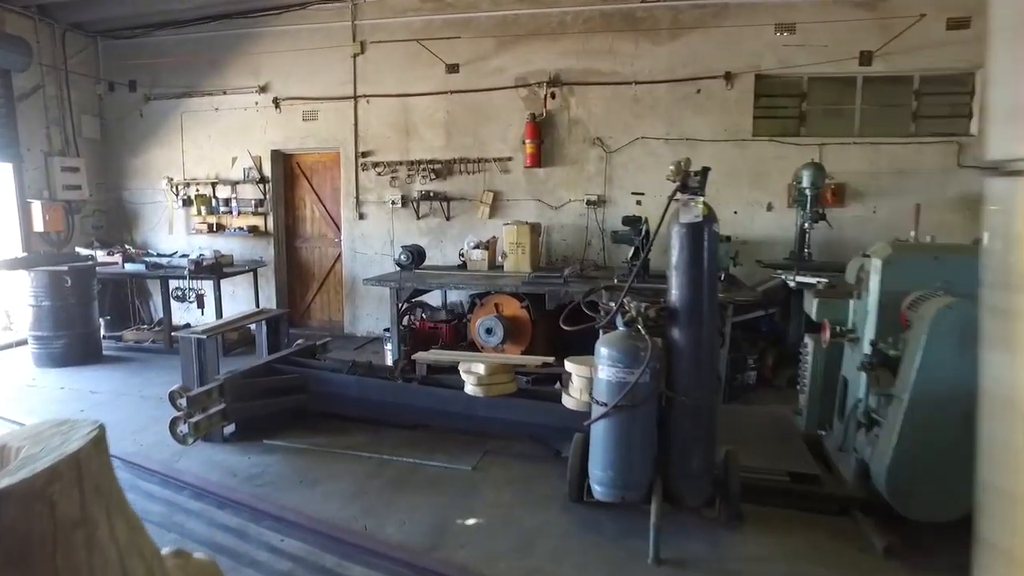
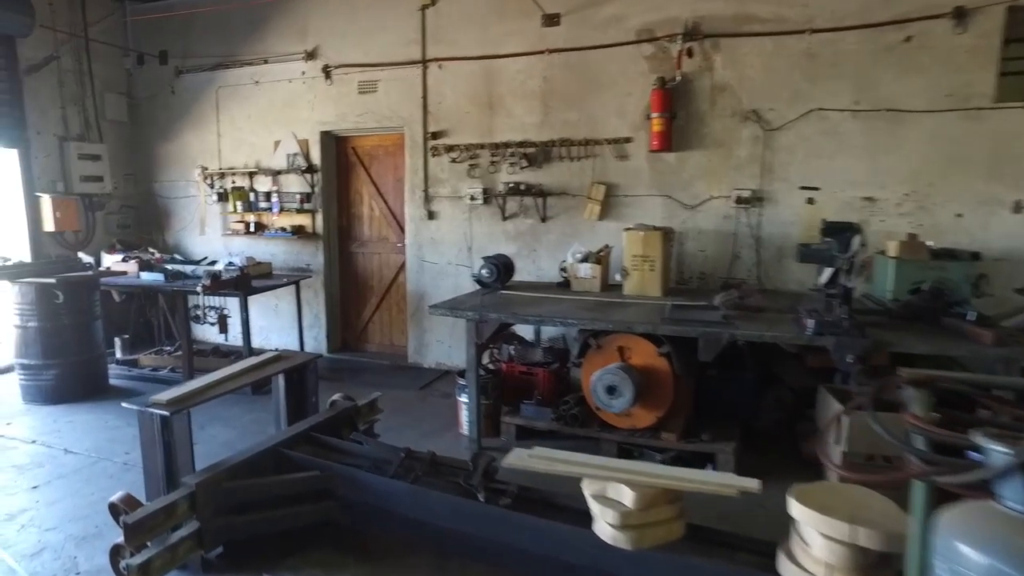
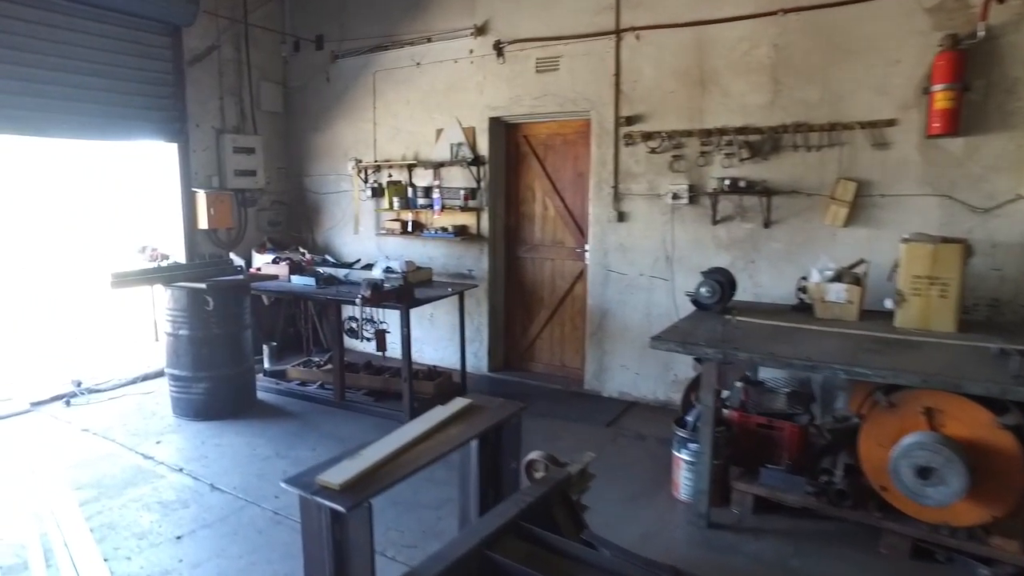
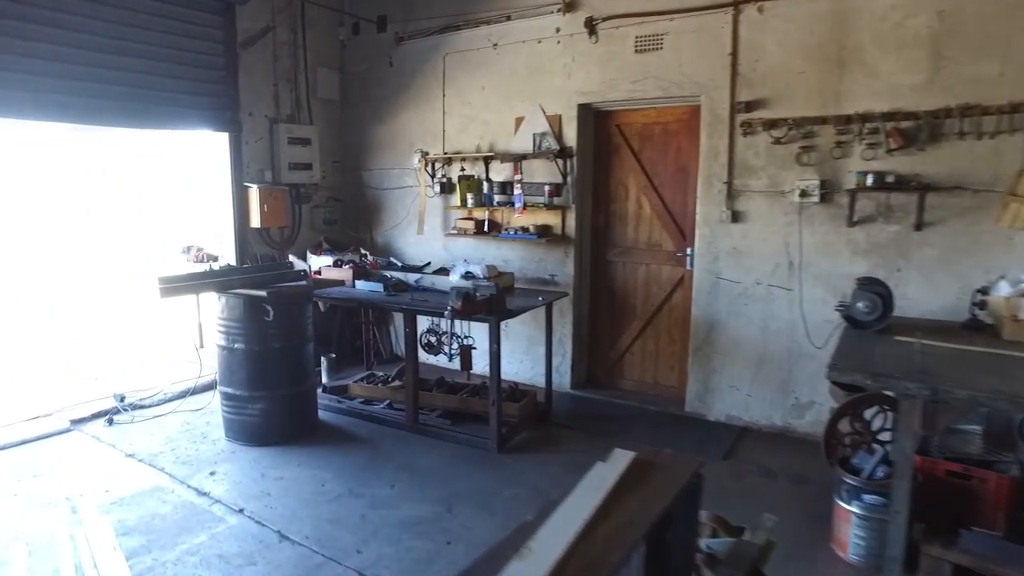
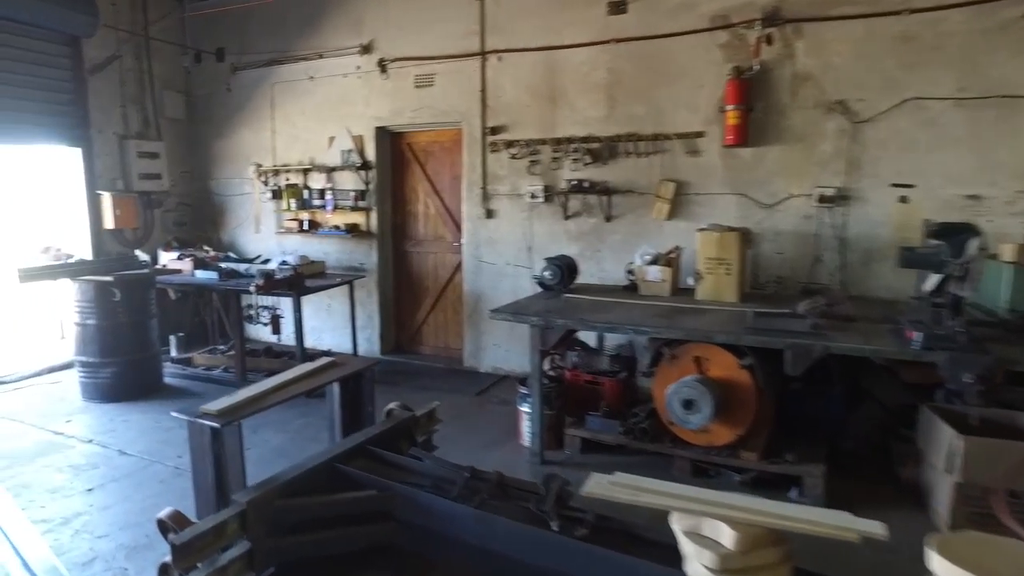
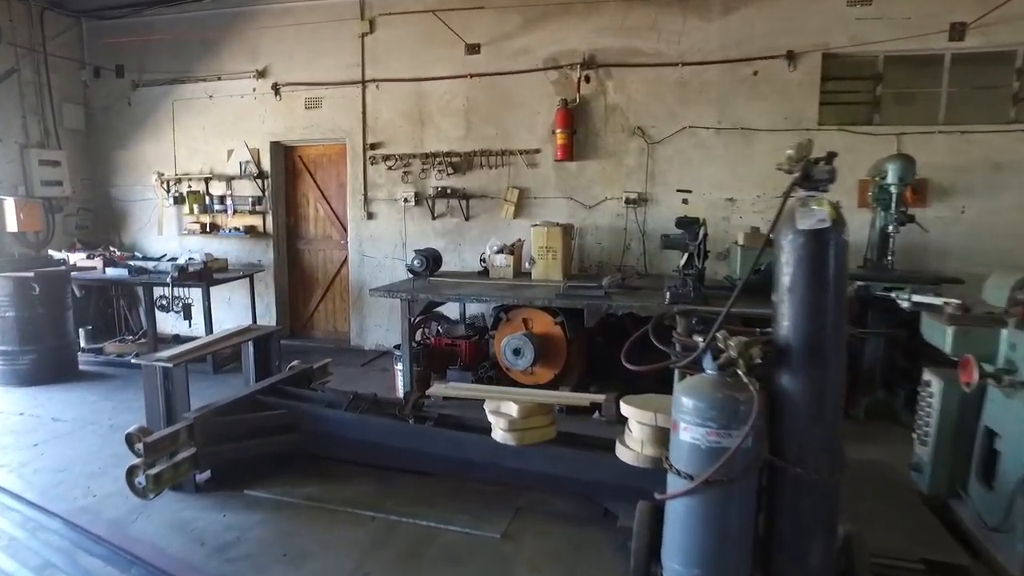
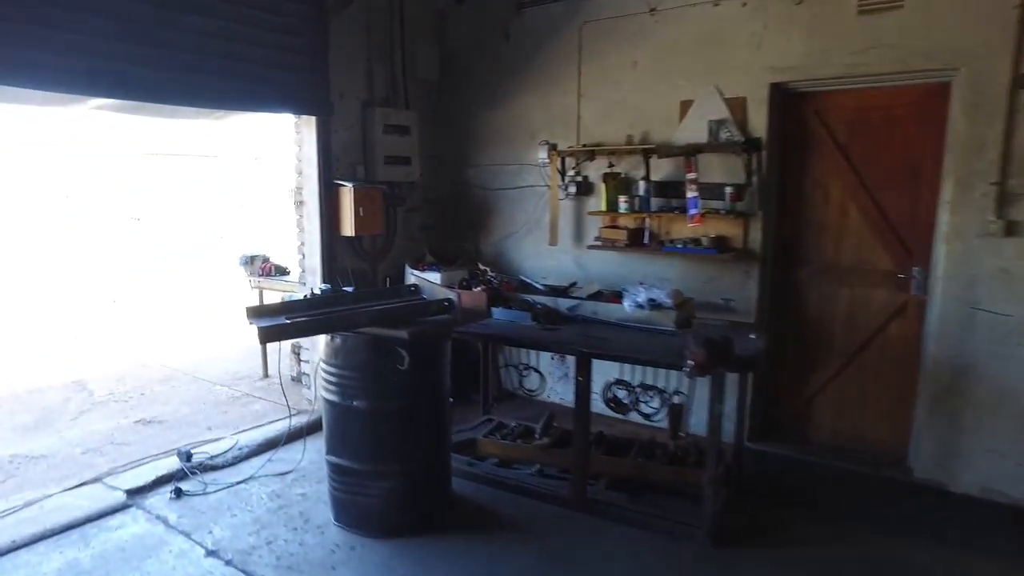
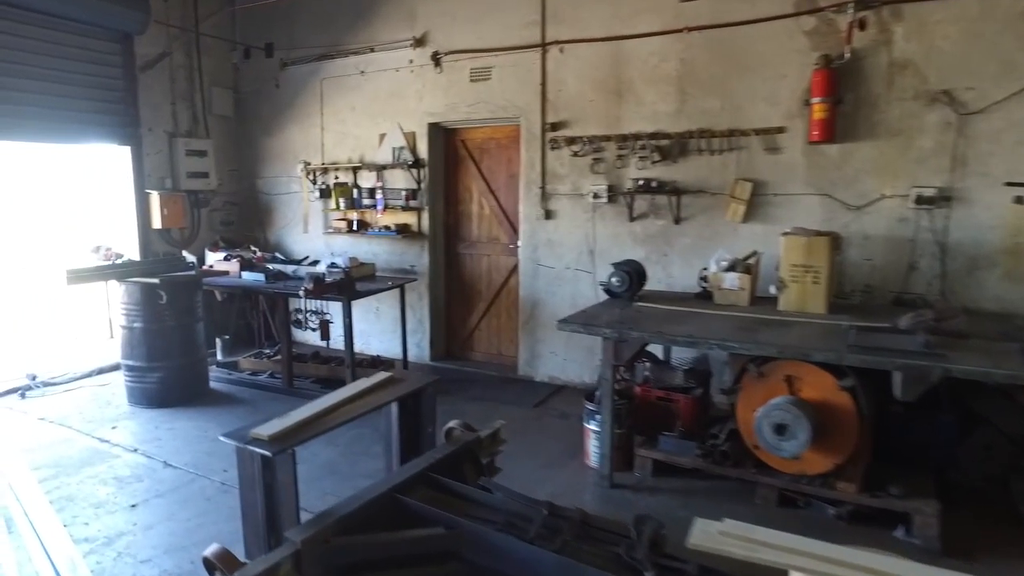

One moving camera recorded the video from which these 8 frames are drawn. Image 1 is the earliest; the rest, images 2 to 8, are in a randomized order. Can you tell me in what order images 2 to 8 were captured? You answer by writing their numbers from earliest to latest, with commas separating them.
6, 2, 5, 8, 3, 4, 7
